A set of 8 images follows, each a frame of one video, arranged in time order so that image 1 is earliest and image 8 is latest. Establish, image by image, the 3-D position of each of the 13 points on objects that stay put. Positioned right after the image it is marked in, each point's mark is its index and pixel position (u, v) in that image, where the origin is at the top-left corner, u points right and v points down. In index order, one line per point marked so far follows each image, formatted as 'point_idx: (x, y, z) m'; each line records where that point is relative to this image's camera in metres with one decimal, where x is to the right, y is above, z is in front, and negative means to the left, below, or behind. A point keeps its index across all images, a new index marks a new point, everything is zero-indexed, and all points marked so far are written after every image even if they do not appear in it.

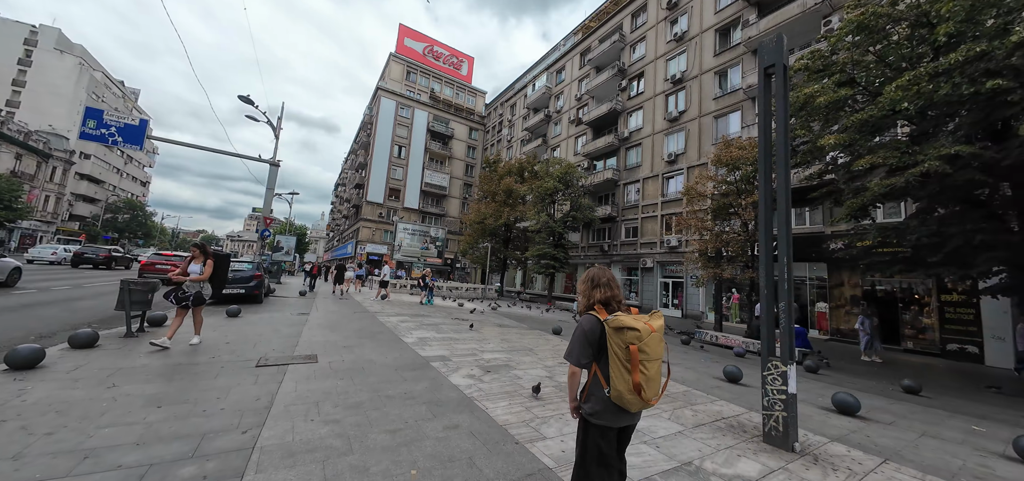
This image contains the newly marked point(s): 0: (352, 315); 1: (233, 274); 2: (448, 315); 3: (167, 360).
0: (-4.4, -2.1, +9.9) m
1: (-8.9, -1.0, +11.4) m
2: (-2.0, -2.3, +11.1) m
3: (-4.7, -1.6, +4.9) m
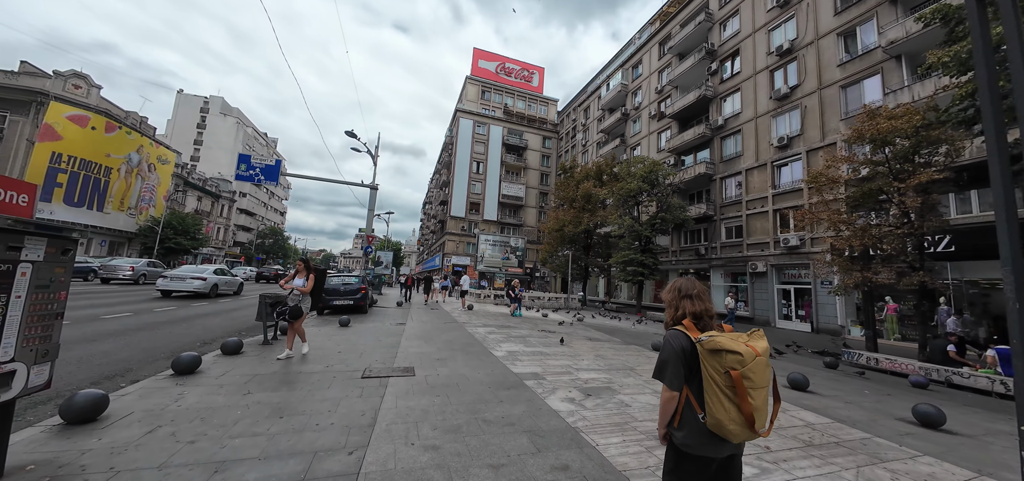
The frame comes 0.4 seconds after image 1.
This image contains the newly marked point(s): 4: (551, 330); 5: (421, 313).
0: (-2.0, -2.4, +10.1) m
1: (-6.0, -1.6, +12.6) m
2: (+0.7, -2.6, +10.8) m
3: (-3.3, -1.9, +5.4) m
4: (+1.1, -2.7, +10.5) m
5: (-3.3, -2.7, +13.0) m
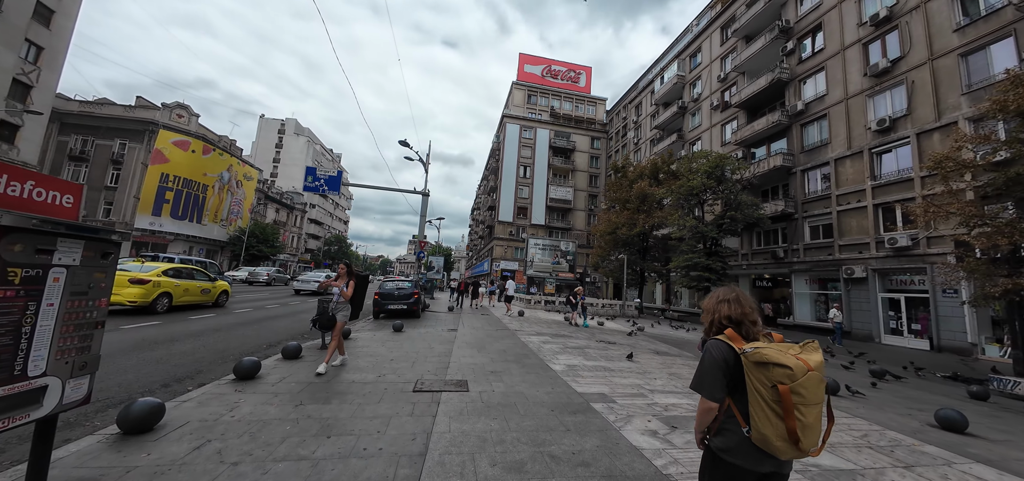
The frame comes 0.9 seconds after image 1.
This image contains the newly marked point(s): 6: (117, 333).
0: (-0.5, -2.5, +9.7) m
1: (-4.1, -1.8, +12.7) m
2: (+2.3, -2.7, +10.0) m
3: (-2.5, -2.0, +5.2) m
4: (+2.6, -2.8, +9.6) m
5: (-1.4, -2.8, +12.8) m
6: (-8.6, -2.0, +7.9) m
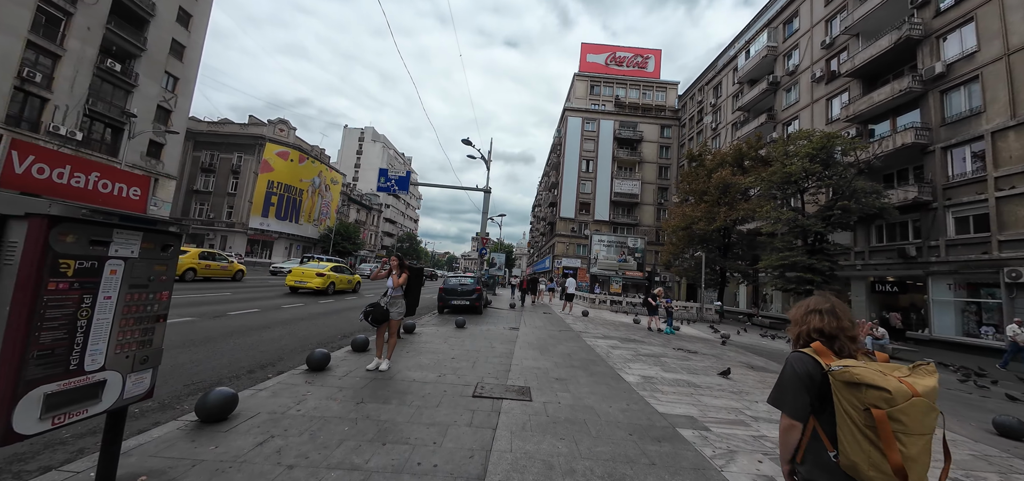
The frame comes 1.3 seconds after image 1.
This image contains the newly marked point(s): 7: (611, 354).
0: (+1.2, -2.4, +9.2) m
1: (-1.9, -1.7, +12.8) m
2: (+4.0, -2.6, +9.0) m
3: (-1.5, -1.9, +5.1) m
4: (+4.3, -2.7, +8.6) m
5: (+0.8, -2.7, +12.4) m
6: (-7.2, -1.9, +8.8) m
7: (+1.9, -2.2, +6.8) m
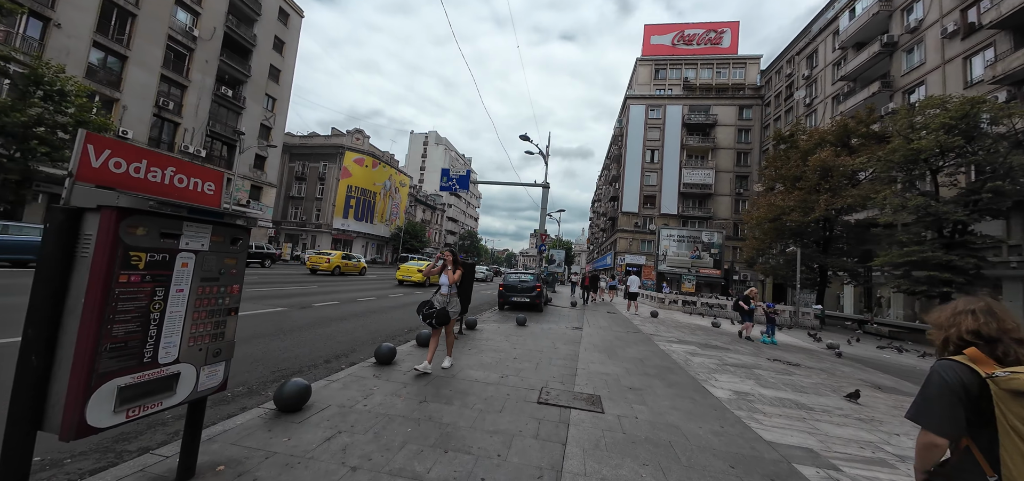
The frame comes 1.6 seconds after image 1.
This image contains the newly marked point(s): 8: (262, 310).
0: (+2.8, -2.3, +8.5) m
1: (+0.3, -1.6, +12.6) m
2: (+5.5, -2.4, +7.9) m
3: (-0.6, -1.8, +4.9) m
4: (+5.7, -2.5, +7.5) m
5: (+2.9, -2.5, +11.8) m
6: (-5.6, -1.9, +9.5) m
7: (+3.1, -2.1, +6.1) m
8: (-6.1, -1.7, +8.6) m
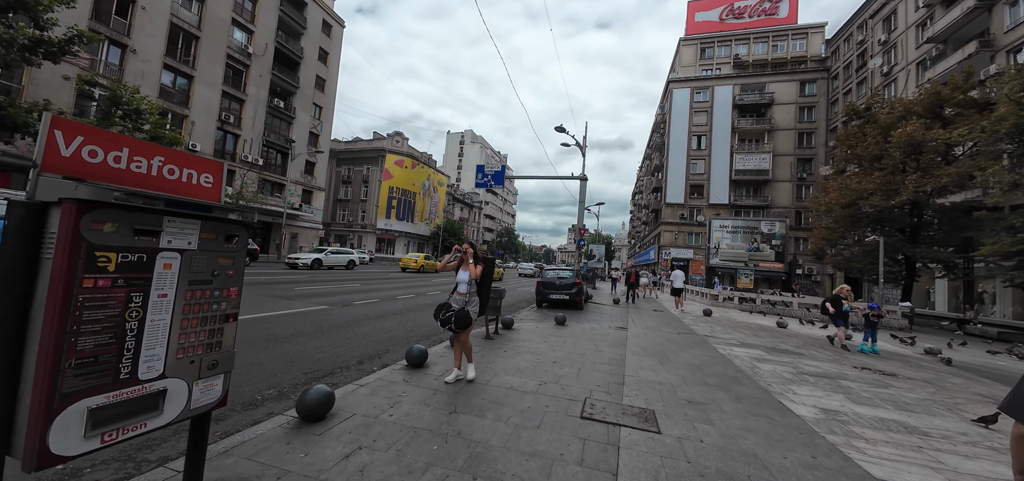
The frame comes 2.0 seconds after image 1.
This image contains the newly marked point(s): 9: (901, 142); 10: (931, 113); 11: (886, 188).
0: (+3.7, -2.1, +7.8) m
1: (+1.6, -1.4, +12.1) m
2: (+6.3, -2.2, +6.9) m
3: (-0.1, -1.7, +4.5) m
4: (+6.4, -2.3, +6.4) m
5: (+4.1, -2.3, +11.0) m
6: (-4.5, -1.8, +9.6) m
7: (+3.7, -1.9, +5.3) m
8: (-5.2, -1.7, +8.8) m
9: (+18.8, +4.8, +17.1) m
10: (+20.9, +6.3, +17.7) m
11: (+18.4, +2.7, +17.3) m
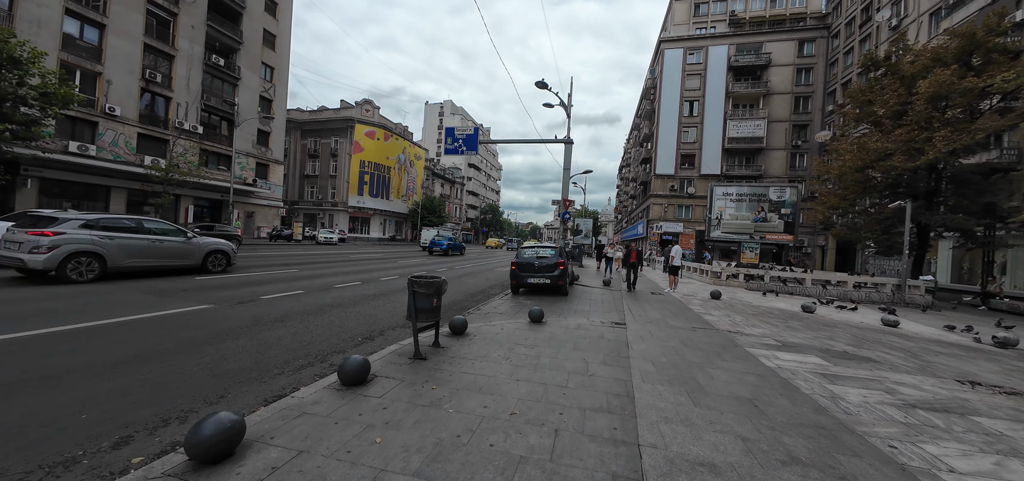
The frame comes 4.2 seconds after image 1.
0: (+2.9, -1.5, +5.6) m
1: (+0.7, -0.6, +9.8) m
2: (+5.6, -1.6, +4.8) m
3: (-0.7, -1.4, +2.2) m
4: (+5.7, -1.7, +4.3) m
5: (+3.3, -1.5, +8.8) m
6: (-5.3, -1.3, +7.1) m
7: (+3.0, -1.5, +3.1) m
8: (-5.9, -1.2, +6.2) m
9: (+17.6, +6.2, +15.0) m
10: (+19.6, +7.9, +15.5) m
11: (+17.3, +4.1, +15.4) m
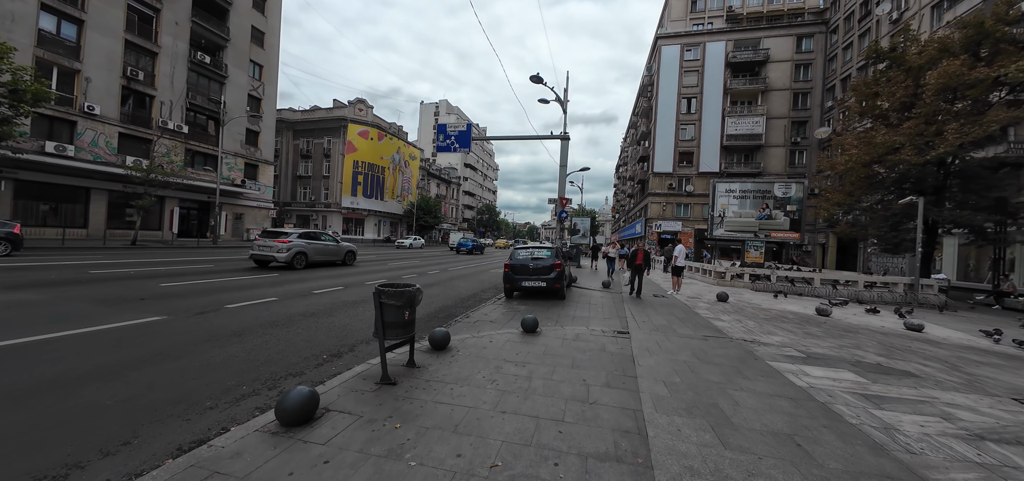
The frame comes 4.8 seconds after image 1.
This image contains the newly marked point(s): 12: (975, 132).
0: (+2.8, -1.5, +4.9) m
1: (+0.5, -0.6, +9.1) m
2: (+5.5, -1.6, +4.2) m
3: (-0.8, -1.4, +1.5) m
4: (+5.6, -1.7, +3.7) m
5: (+3.1, -1.5, +8.2) m
6: (-5.5, -1.3, +6.4) m
7: (+2.9, -1.5, +2.4) m
8: (-6.1, -1.3, +5.5) m
9: (+17.3, +6.3, +14.4) m
10: (+19.3, +8.0, +15.0) m
11: (+17.0, +4.2, +14.8) m
12: (+17.7, +4.1, +13.5) m
